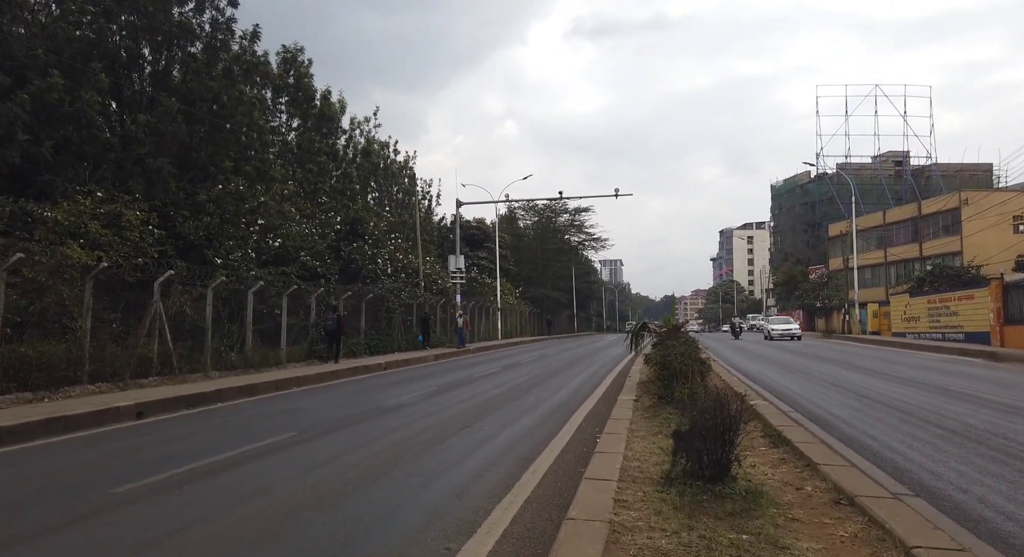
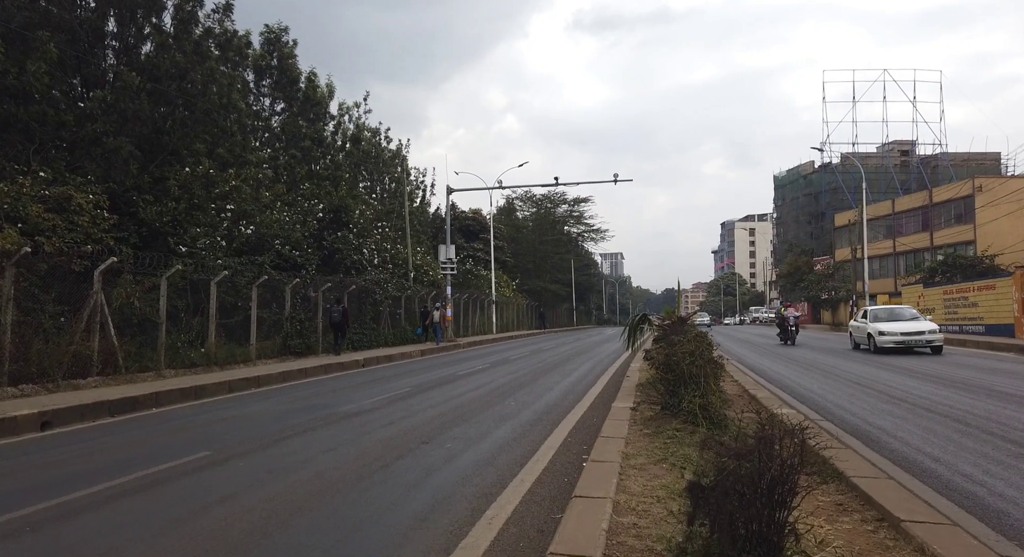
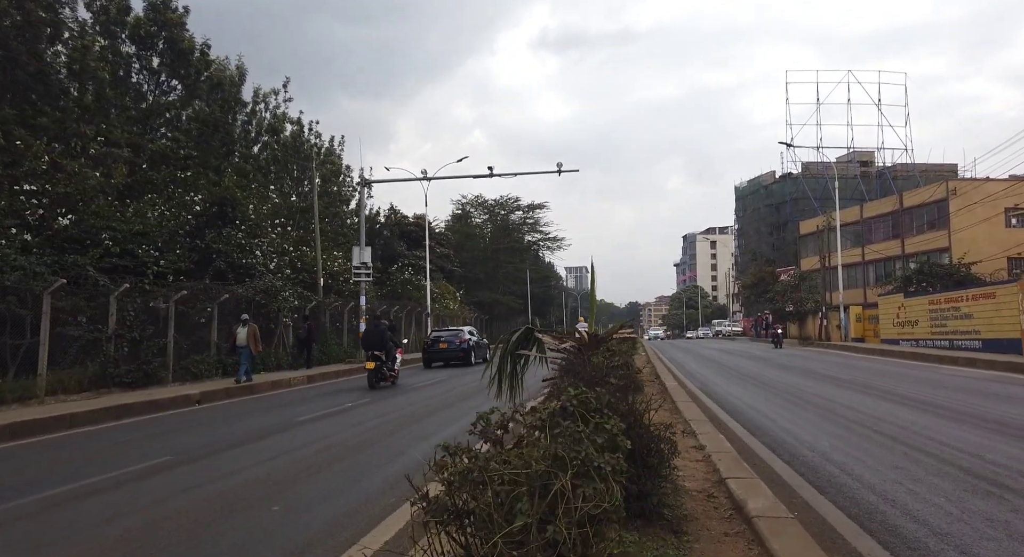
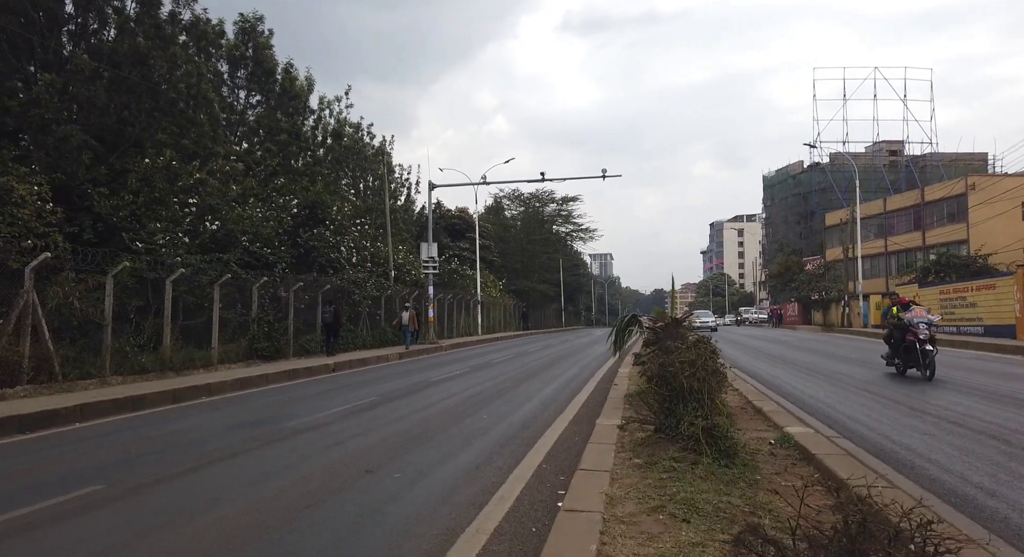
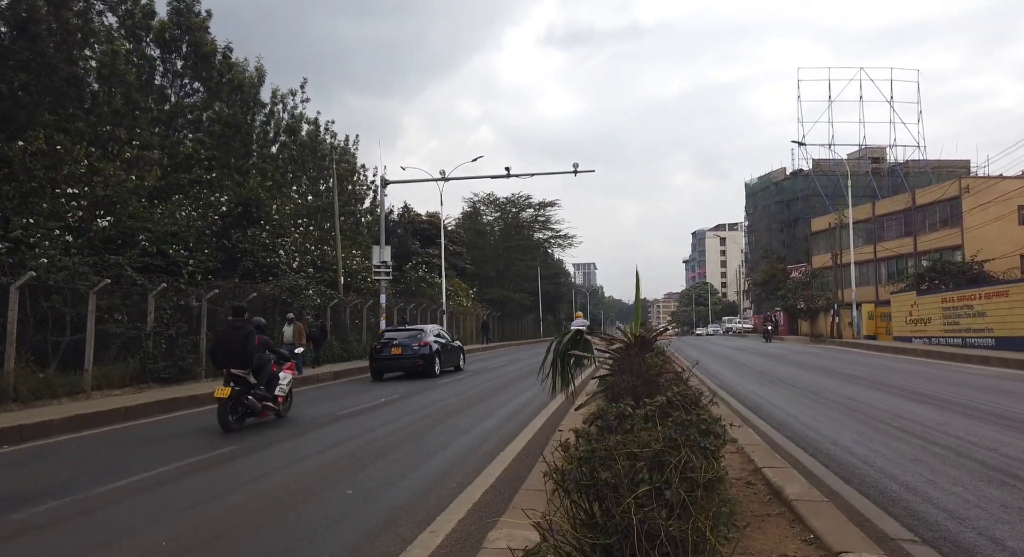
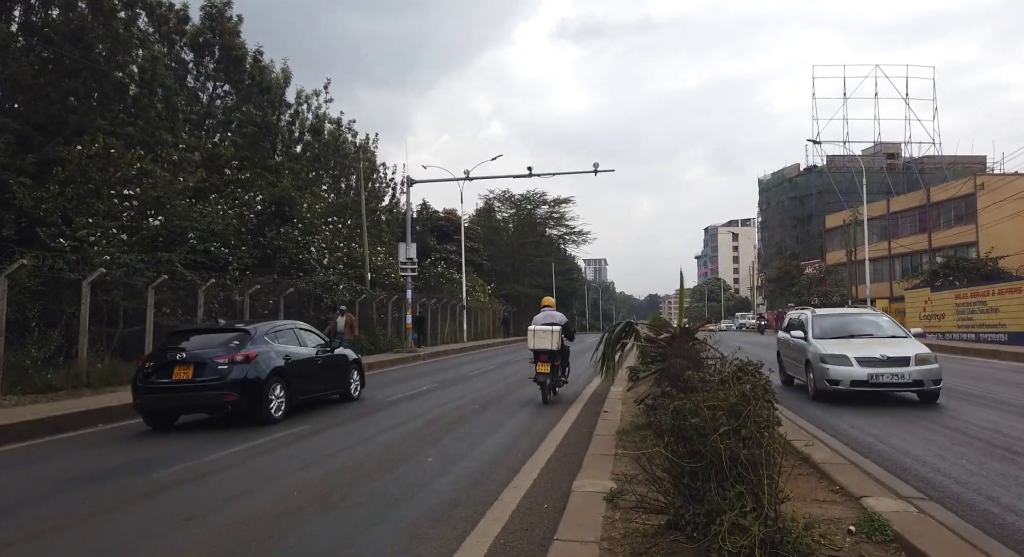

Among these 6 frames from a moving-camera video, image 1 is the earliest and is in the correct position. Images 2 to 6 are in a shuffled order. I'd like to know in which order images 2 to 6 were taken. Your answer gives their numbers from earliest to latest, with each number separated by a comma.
2, 4, 6, 5, 3
